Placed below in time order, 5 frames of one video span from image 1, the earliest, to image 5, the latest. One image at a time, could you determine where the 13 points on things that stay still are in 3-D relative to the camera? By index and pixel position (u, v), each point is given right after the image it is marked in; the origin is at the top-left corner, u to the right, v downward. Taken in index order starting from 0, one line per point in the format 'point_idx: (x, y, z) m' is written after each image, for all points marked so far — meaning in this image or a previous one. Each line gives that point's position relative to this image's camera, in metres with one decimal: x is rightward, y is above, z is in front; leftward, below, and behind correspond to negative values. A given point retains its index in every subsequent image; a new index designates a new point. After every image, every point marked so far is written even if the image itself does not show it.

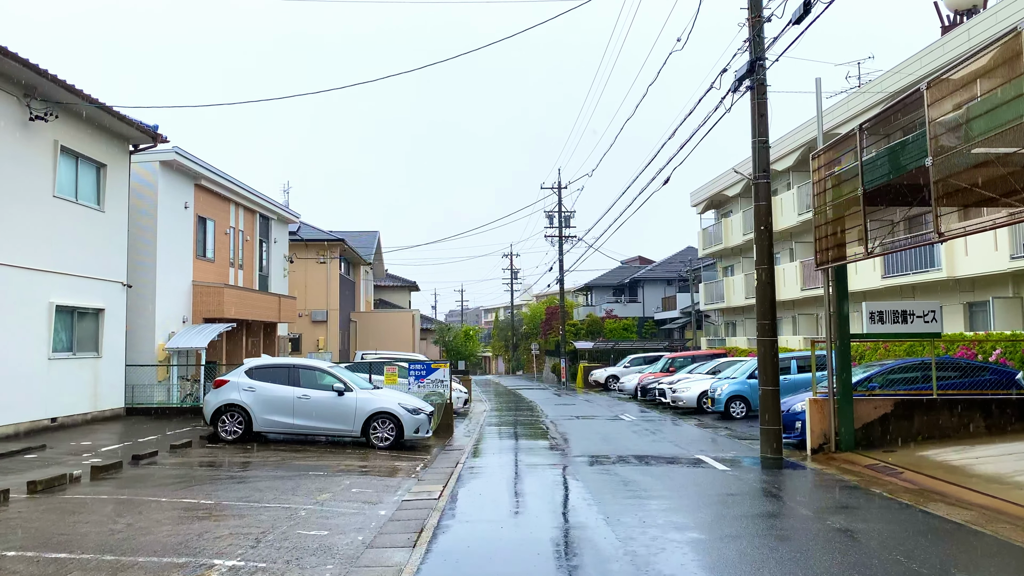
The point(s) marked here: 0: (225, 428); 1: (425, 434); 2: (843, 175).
0: (-4.7, -2.3, +13.3) m
1: (-1.4, -2.4, +13.6) m
2: (+4.9, +1.7, +12.2) m
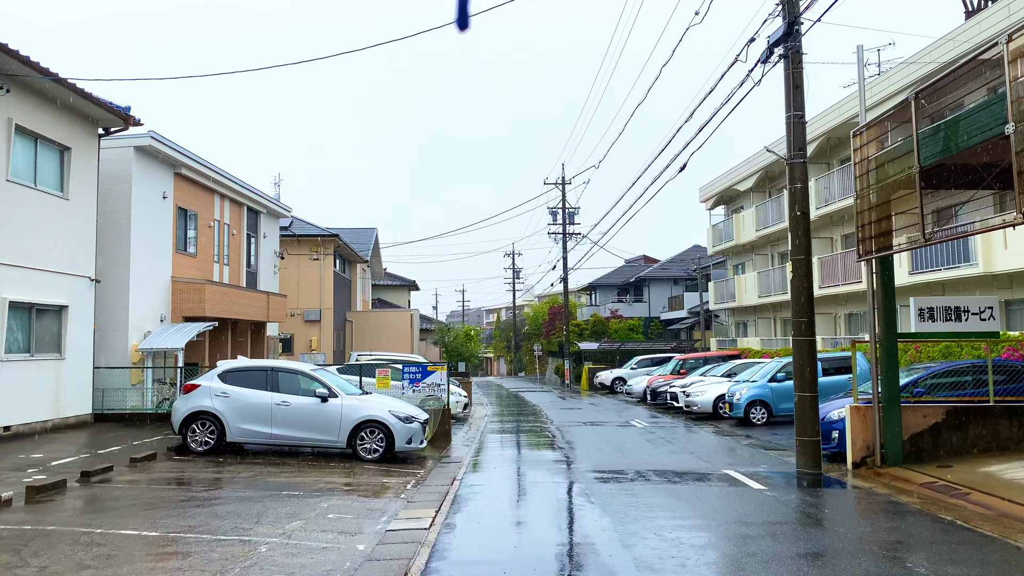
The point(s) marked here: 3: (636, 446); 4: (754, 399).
0: (-4.6, -2.2, +12.0) m
1: (-1.4, -2.3, +12.2) m
2: (+4.9, +1.8, +10.8) m
3: (+2.1, -2.7, +14.0) m
4: (+5.3, -2.4, +18.1) m
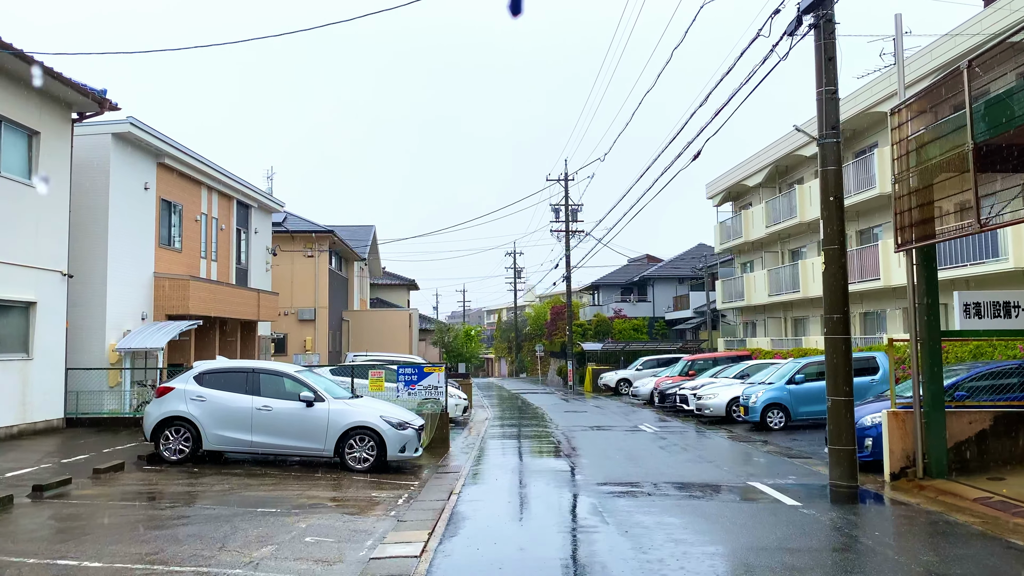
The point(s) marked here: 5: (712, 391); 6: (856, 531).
0: (-4.6, -2.1, +11.0) m
1: (-1.4, -2.3, +11.2) m
2: (+5.0, +1.8, +9.8) m
3: (+2.2, -2.6, +13.0) m
4: (+5.4, -2.4, +17.0) m
5: (+4.7, -2.4, +19.5) m
6: (+3.4, -2.4, +8.0) m
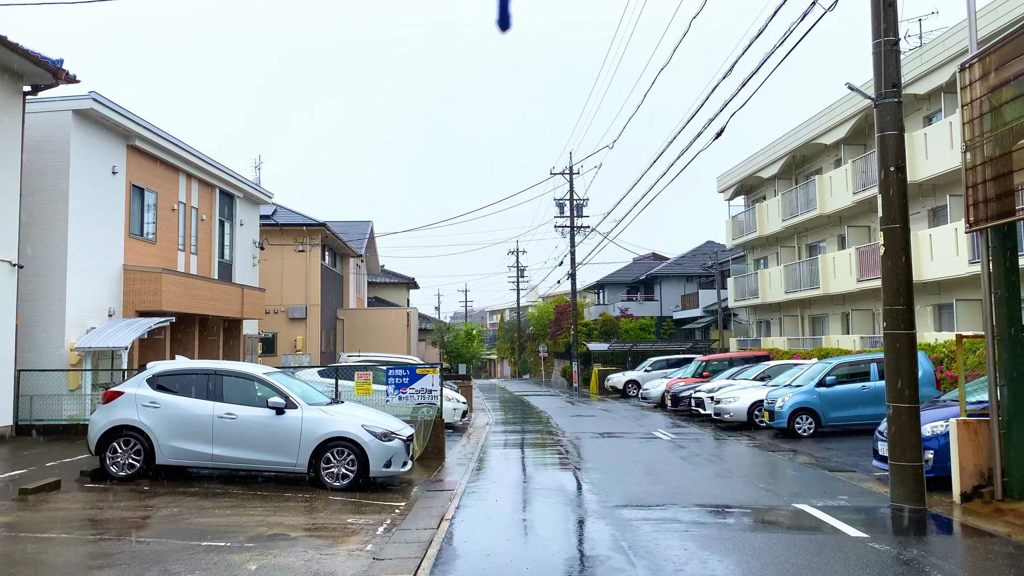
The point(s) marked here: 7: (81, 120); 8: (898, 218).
0: (-4.6, -2.0, +9.5) m
1: (-1.3, -2.1, +9.7) m
2: (+5.0, +2.0, +8.3) m
3: (+2.2, -2.5, +11.5) m
4: (+5.4, -2.2, +15.5) m
5: (+4.8, -2.3, +17.9) m
6: (+3.4, -2.2, +6.5) m
7: (-7.6, +3.0, +14.4) m
8: (+3.9, +0.7, +8.3) m
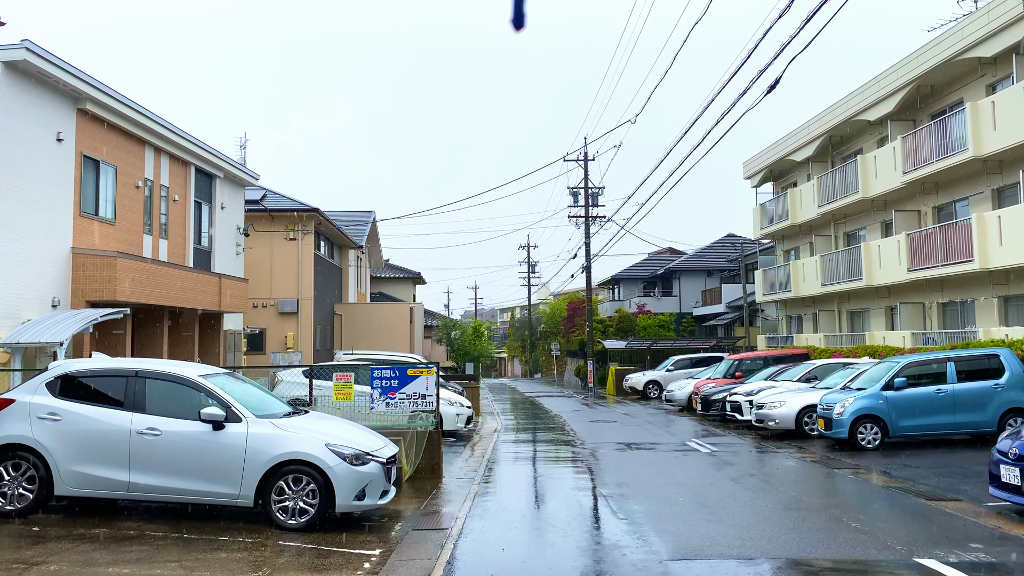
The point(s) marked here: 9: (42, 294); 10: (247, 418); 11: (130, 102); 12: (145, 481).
0: (-4.4, -1.8, +7.2) m
1: (-1.2, -1.9, +7.4) m
2: (+5.1, +2.2, +5.9) m
3: (+2.4, -2.3, +9.2) m
4: (+5.6, -2.0, +13.1) m
5: (+5.0, -2.1, +15.6) m
6: (+3.4, -2.0, +4.1) m
7: (-7.4, +3.2, +12.2) m
8: (+4.0, +0.9, +6.0) m
9: (-7.4, -0.1, +12.9) m
10: (-2.3, -1.1, +7.2) m
11: (-7.1, +3.5, +15.4) m
12: (-3.1, -1.7, +7.0) m
